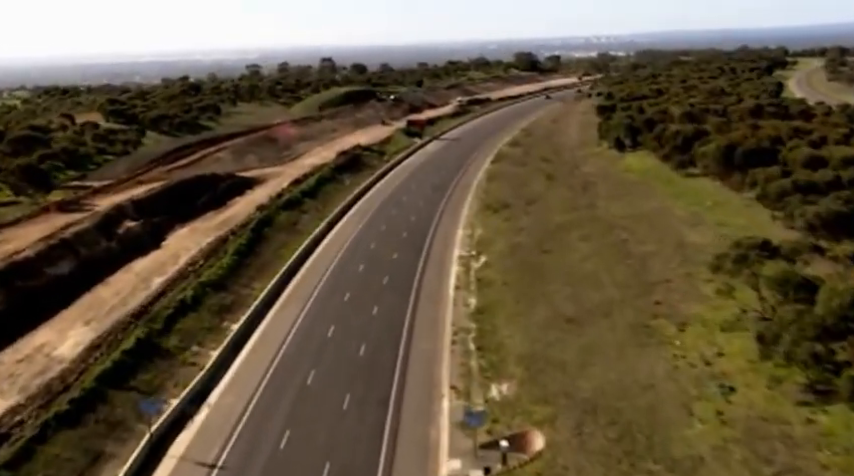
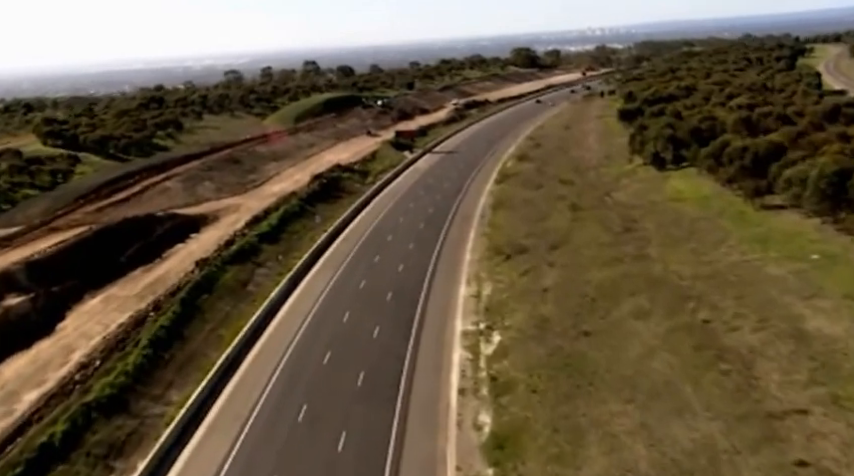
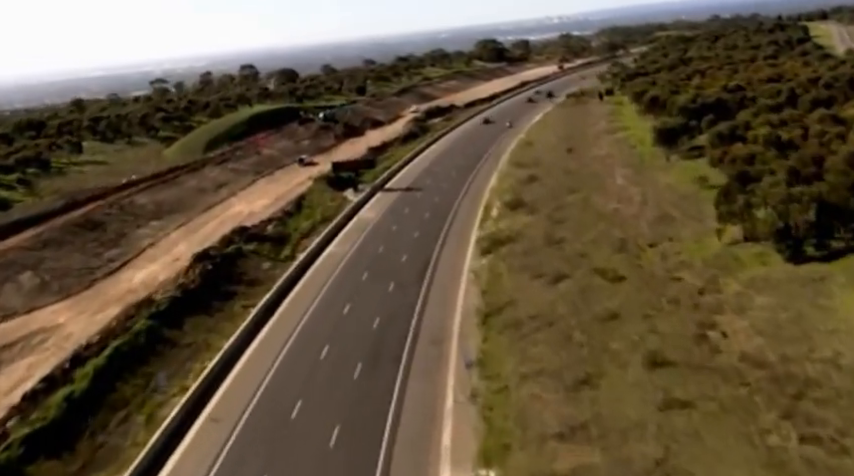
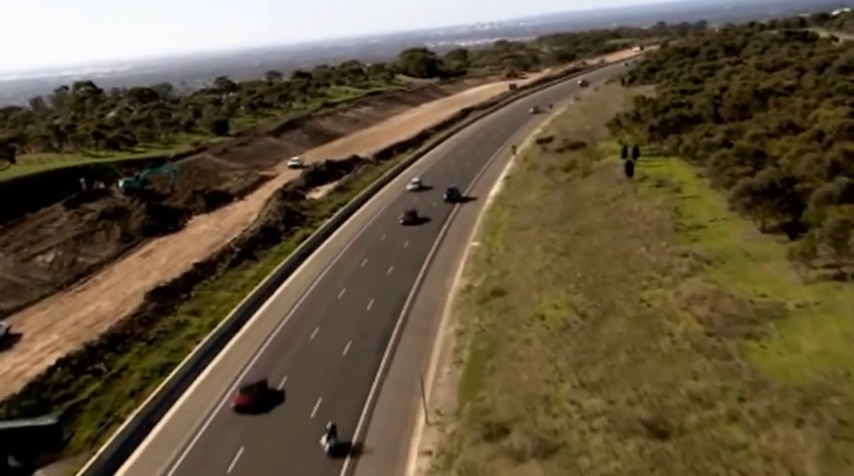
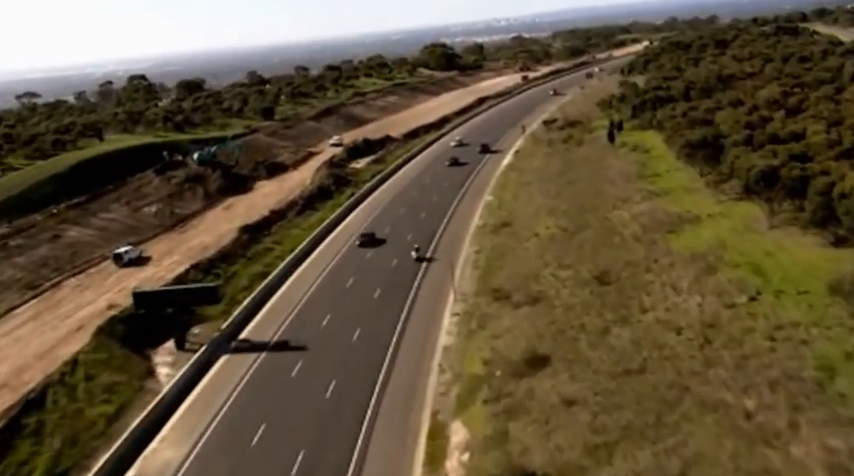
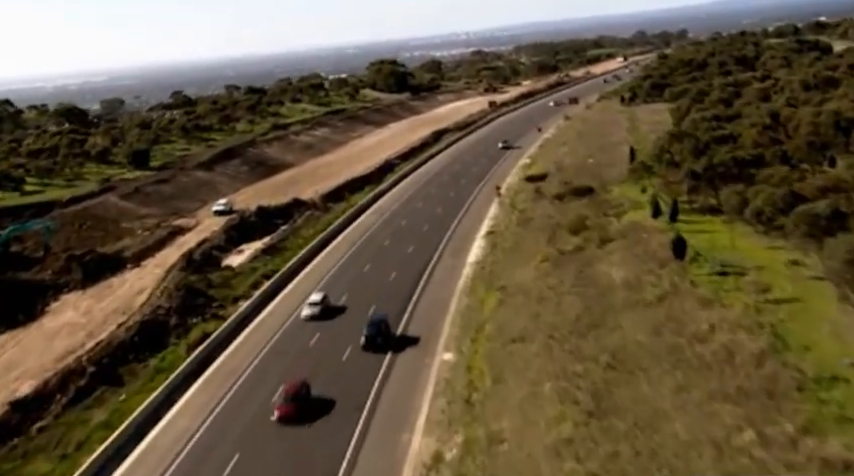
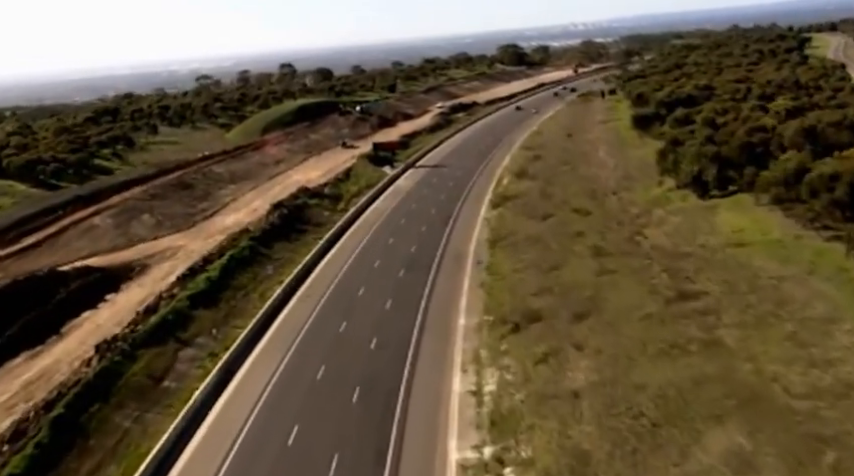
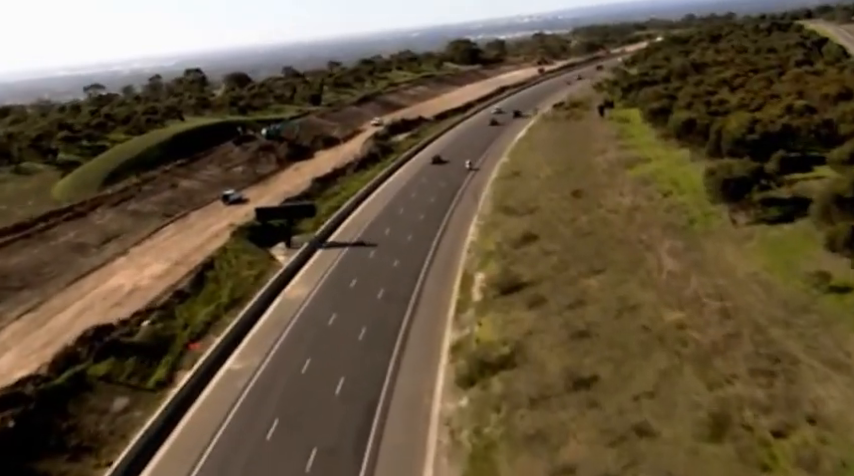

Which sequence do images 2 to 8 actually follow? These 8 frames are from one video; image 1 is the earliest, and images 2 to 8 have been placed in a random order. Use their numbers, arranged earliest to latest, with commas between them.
2, 7, 3, 8, 5, 4, 6
